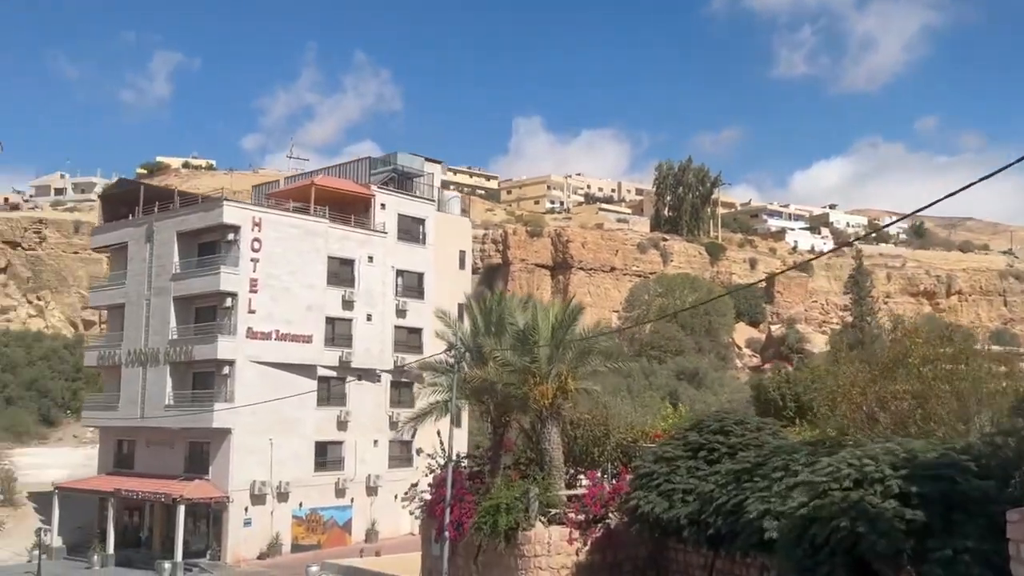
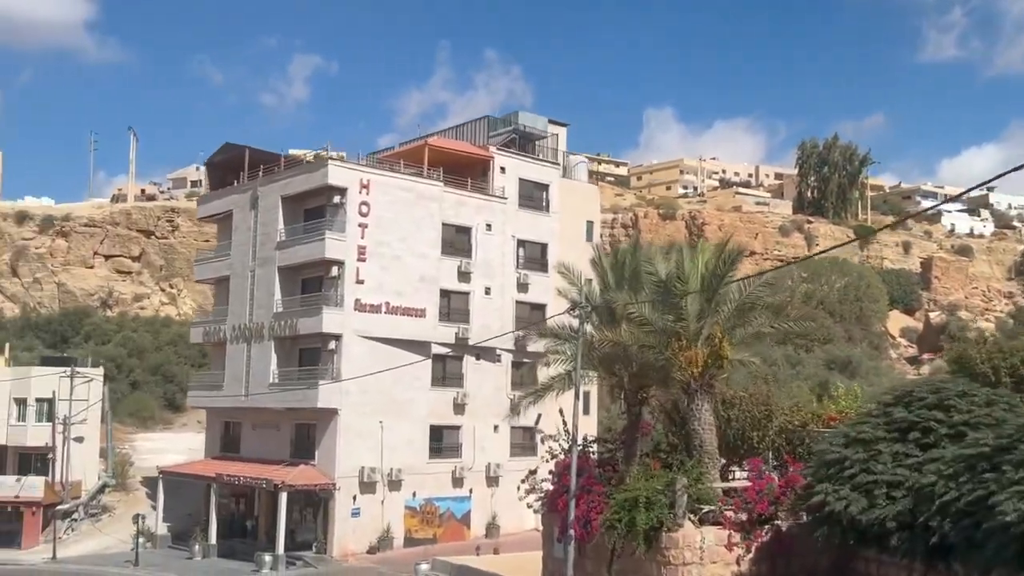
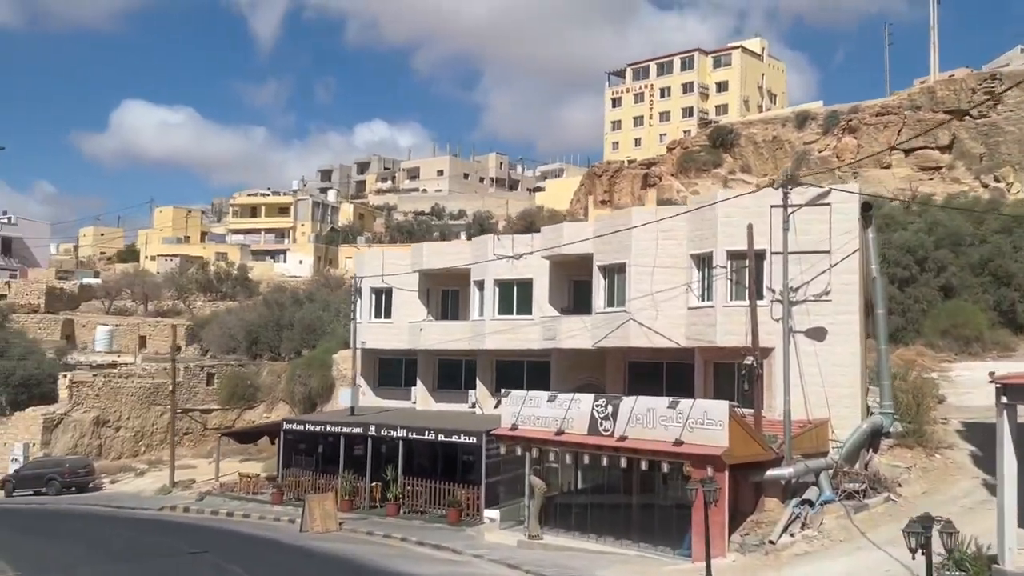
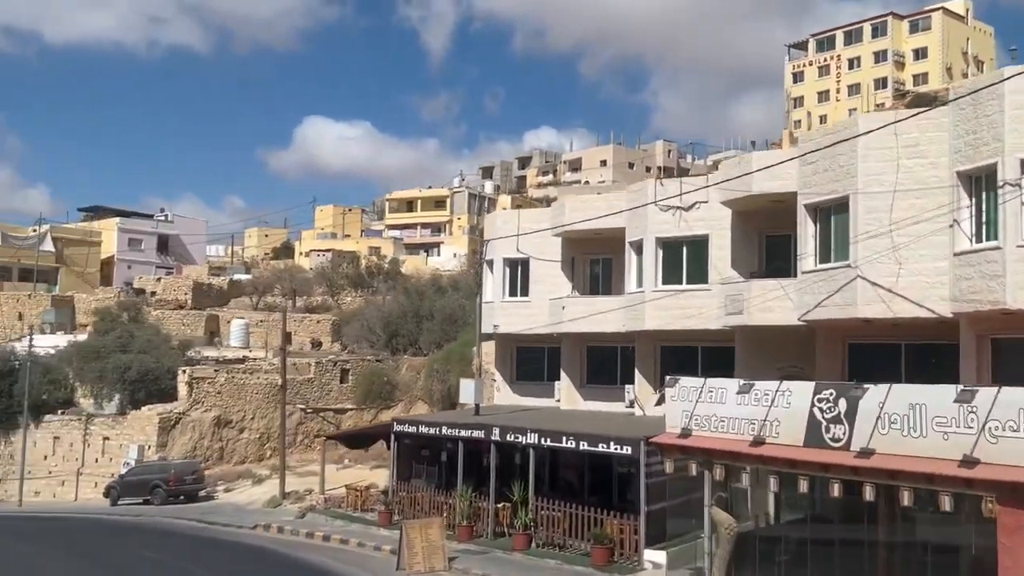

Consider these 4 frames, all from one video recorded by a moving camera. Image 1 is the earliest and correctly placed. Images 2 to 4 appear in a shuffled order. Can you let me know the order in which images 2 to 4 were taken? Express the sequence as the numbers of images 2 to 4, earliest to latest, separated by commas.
2, 3, 4
